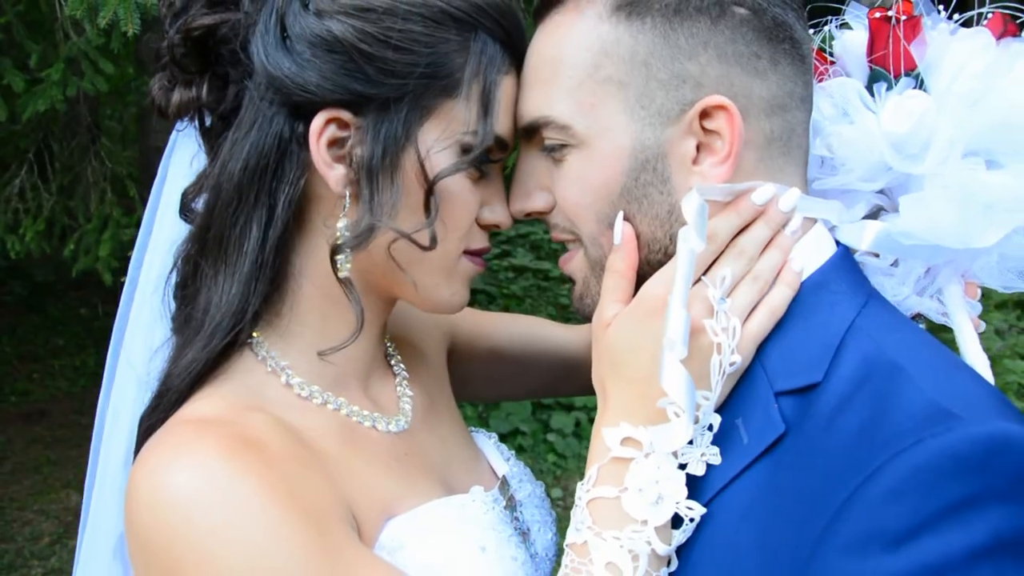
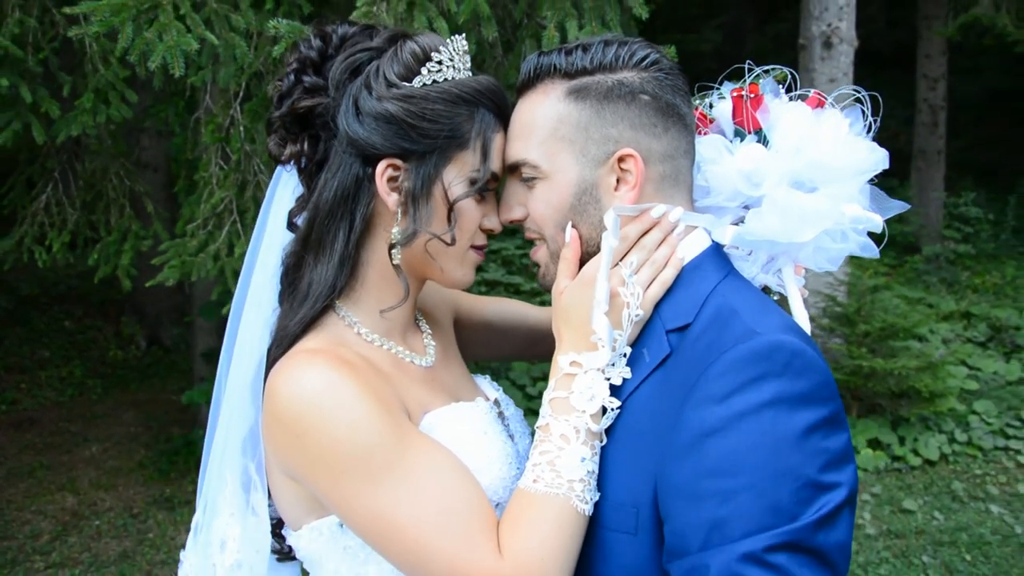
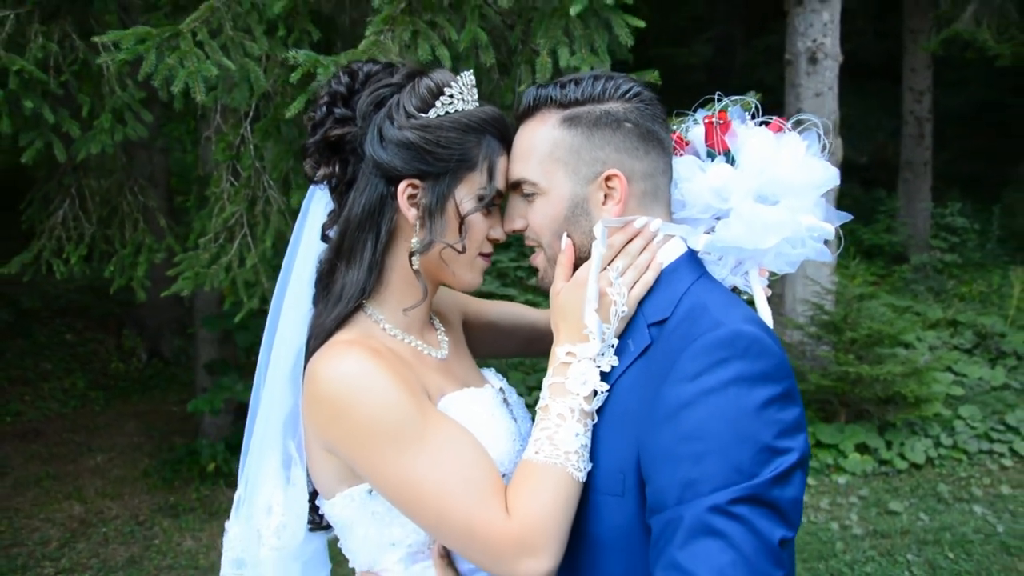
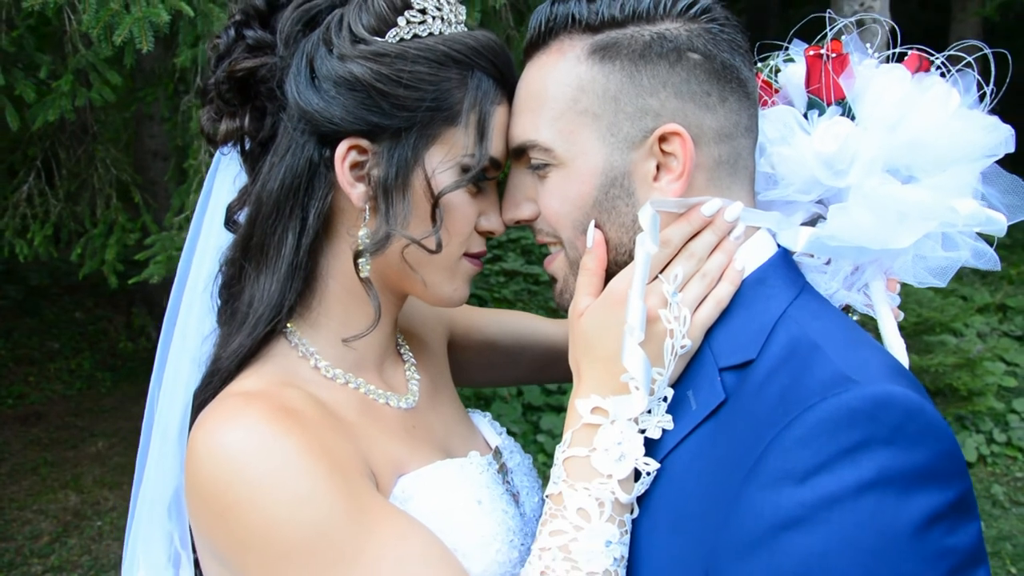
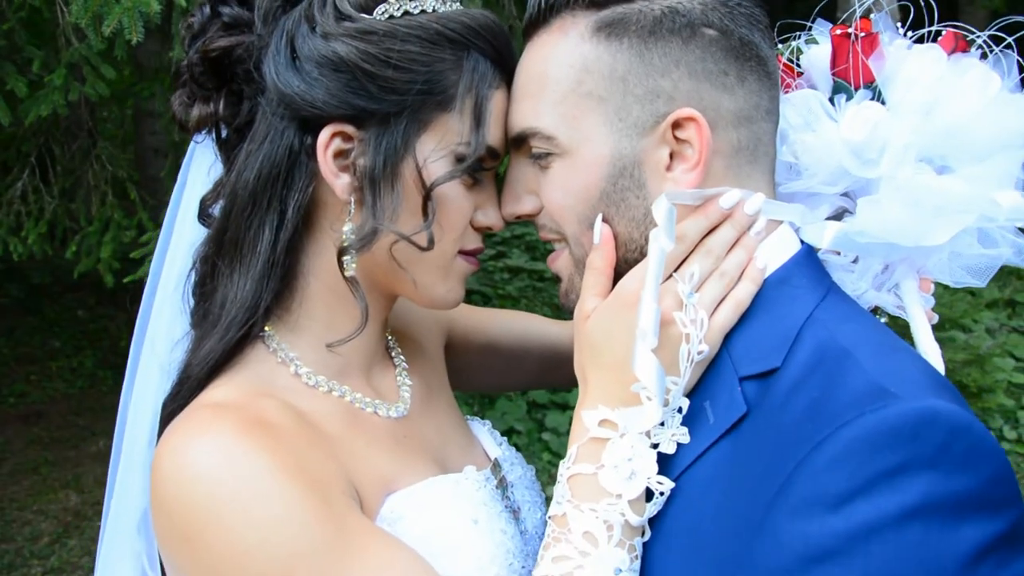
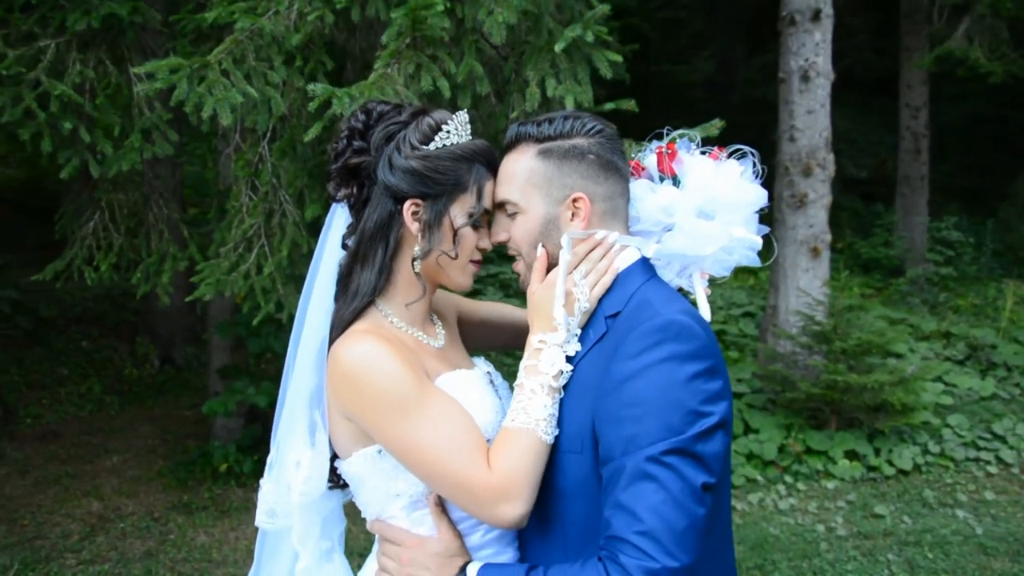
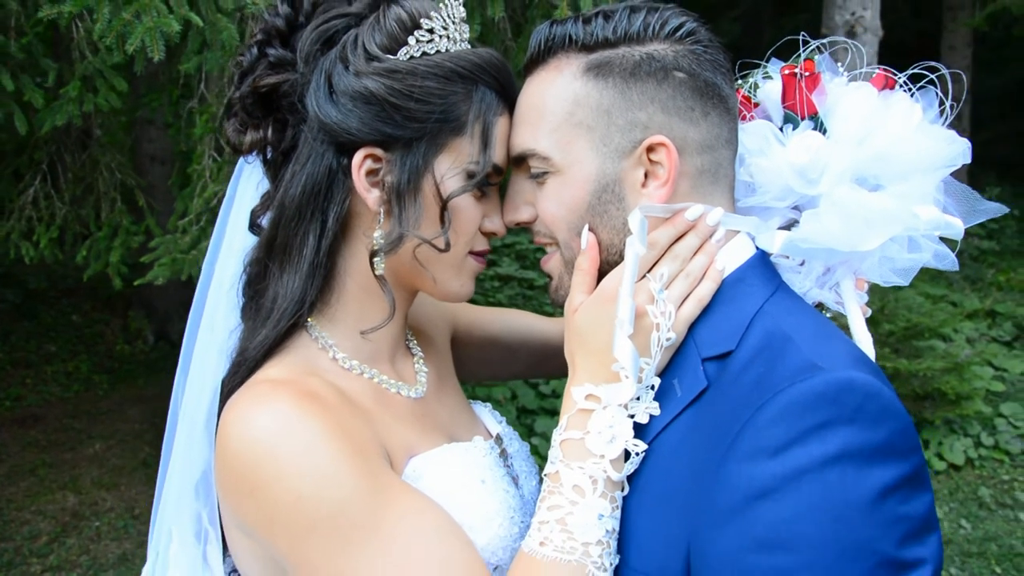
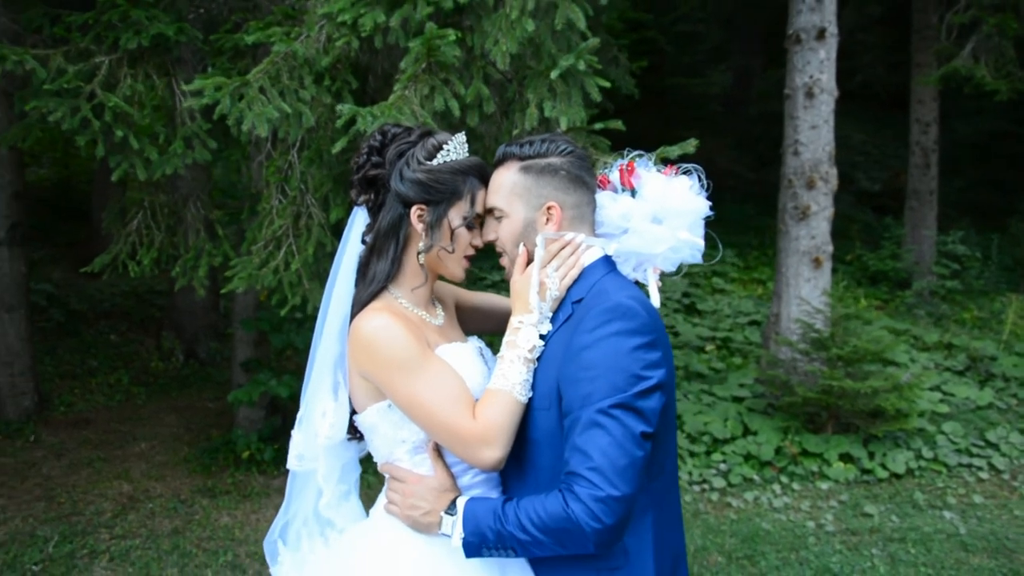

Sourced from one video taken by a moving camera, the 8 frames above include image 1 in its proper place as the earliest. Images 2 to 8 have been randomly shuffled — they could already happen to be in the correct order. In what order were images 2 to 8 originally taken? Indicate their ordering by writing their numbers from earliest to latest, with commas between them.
5, 4, 7, 2, 3, 6, 8
